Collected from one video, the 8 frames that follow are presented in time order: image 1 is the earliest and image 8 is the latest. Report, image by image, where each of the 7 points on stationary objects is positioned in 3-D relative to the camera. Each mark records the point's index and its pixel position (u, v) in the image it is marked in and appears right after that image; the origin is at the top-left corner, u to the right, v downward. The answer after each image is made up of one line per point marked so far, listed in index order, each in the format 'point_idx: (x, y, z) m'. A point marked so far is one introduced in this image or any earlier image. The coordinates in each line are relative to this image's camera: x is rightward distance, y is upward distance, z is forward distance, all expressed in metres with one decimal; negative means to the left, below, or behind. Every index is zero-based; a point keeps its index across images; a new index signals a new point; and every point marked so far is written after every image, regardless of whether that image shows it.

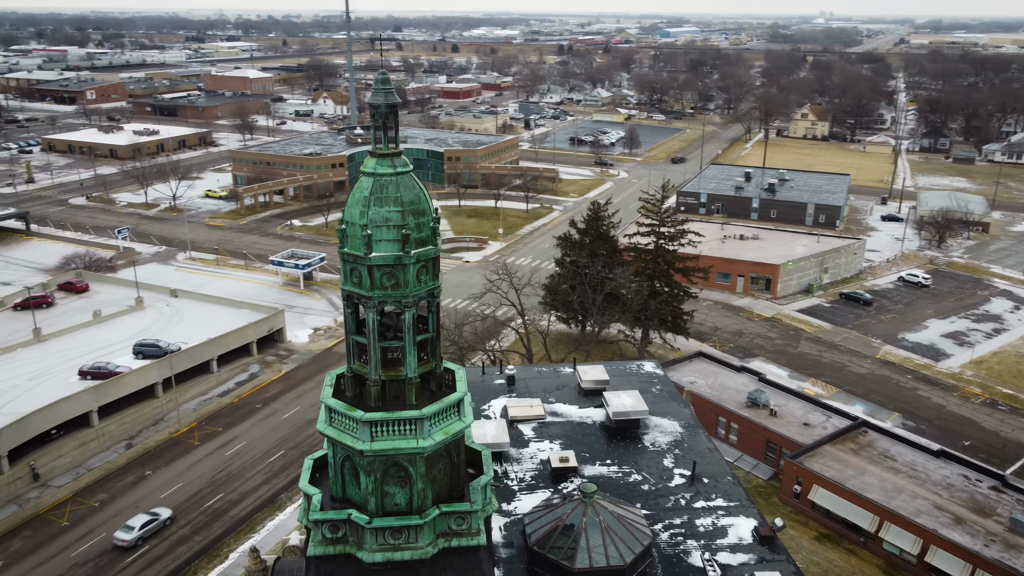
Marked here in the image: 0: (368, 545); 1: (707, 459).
0: (-2.6, -4.4, +14.1) m
1: (+4.7, -4.2, +19.8) m
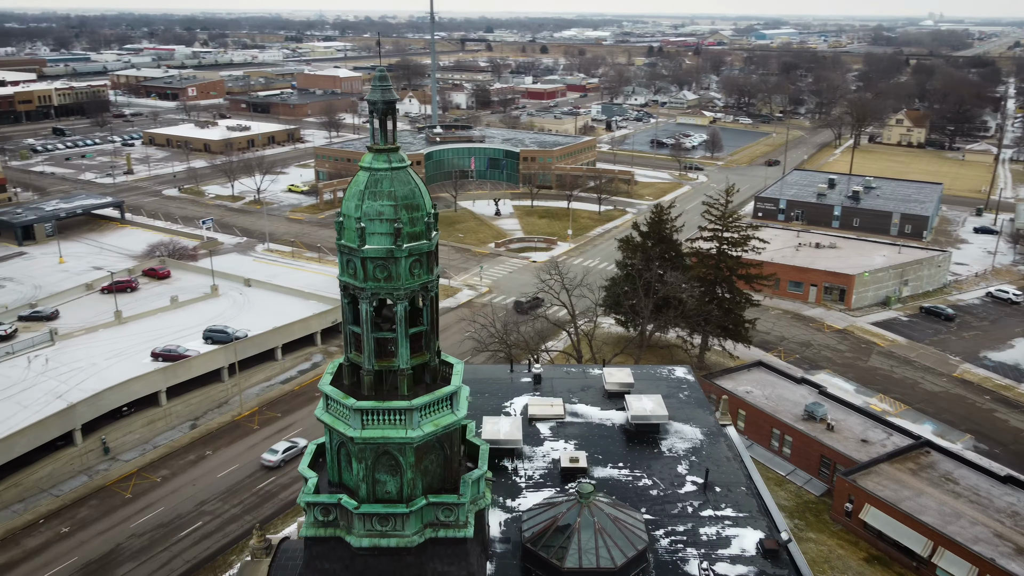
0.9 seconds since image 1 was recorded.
0: (-2.8, -4.3, +14.5) m
1: (+5.0, -4.3, +19.4) m
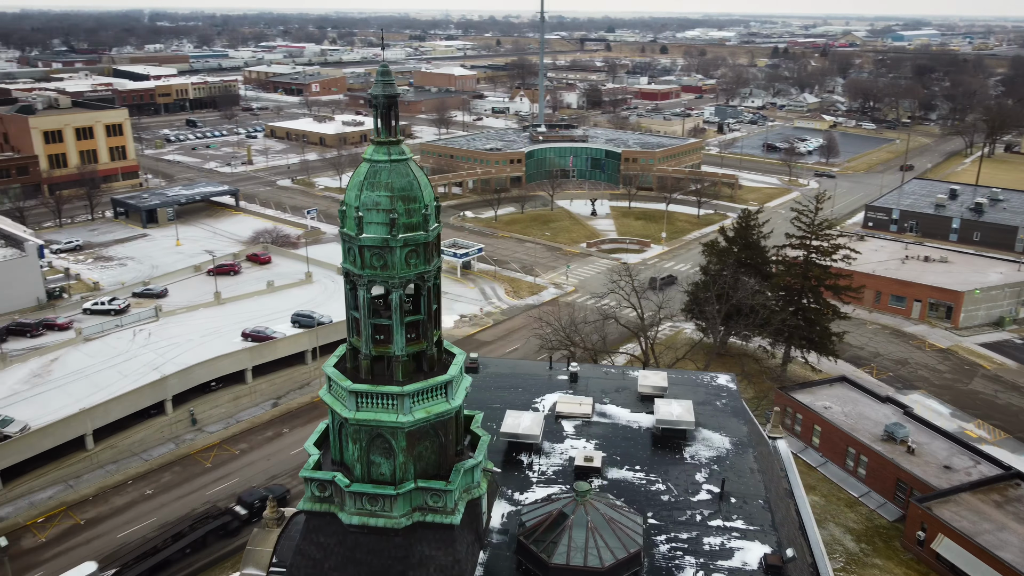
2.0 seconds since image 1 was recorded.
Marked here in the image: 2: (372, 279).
0: (-3.1, -4.0, +15.1) m
1: (+5.3, -4.4, +18.9) m
2: (-2.4, +0.2, +14.3) m
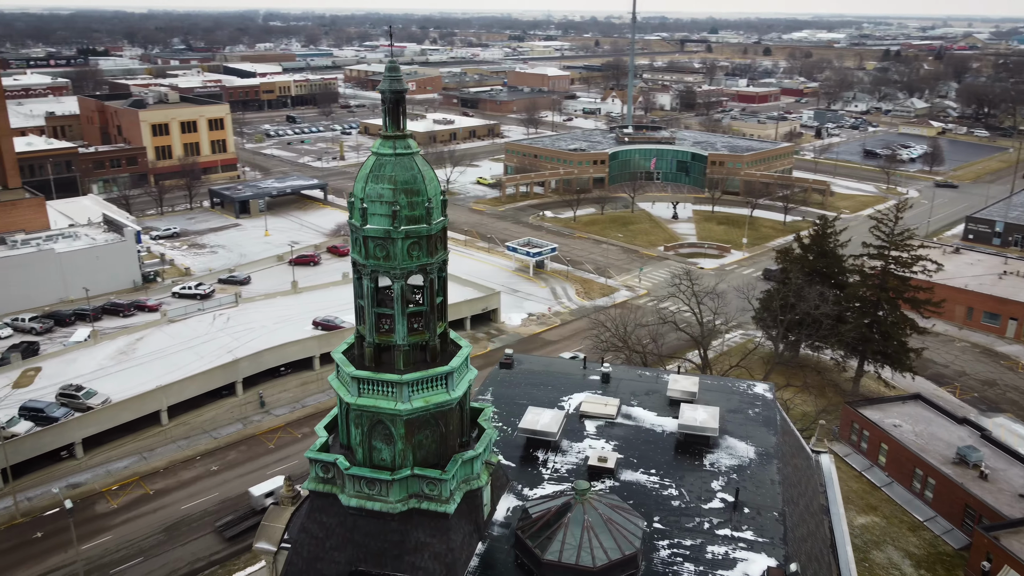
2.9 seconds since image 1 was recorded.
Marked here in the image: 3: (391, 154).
0: (-3.1, -3.8, +15.5) m
1: (+5.6, -4.6, +18.4) m
2: (-2.5, +0.3, +14.7) m
3: (-2.1, +2.4, +14.4) m
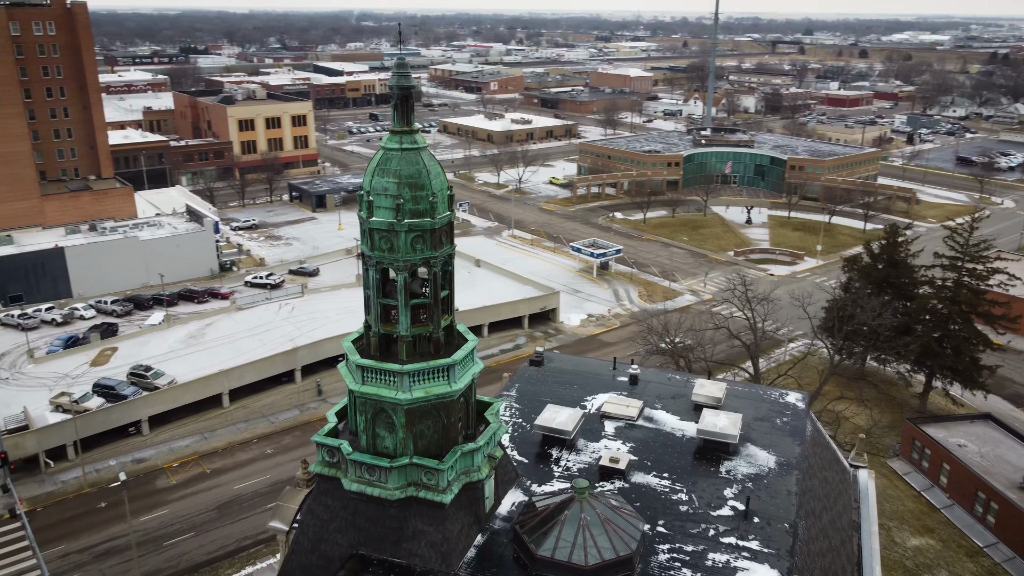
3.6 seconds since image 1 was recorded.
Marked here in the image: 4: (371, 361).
0: (-3.2, -3.6, +16.0) m
1: (+5.8, -4.7, +17.9) m
2: (-2.4, +0.5, +15.1) m
3: (-2.1, +2.5, +14.7) m
4: (-2.7, -1.4, +15.4) m
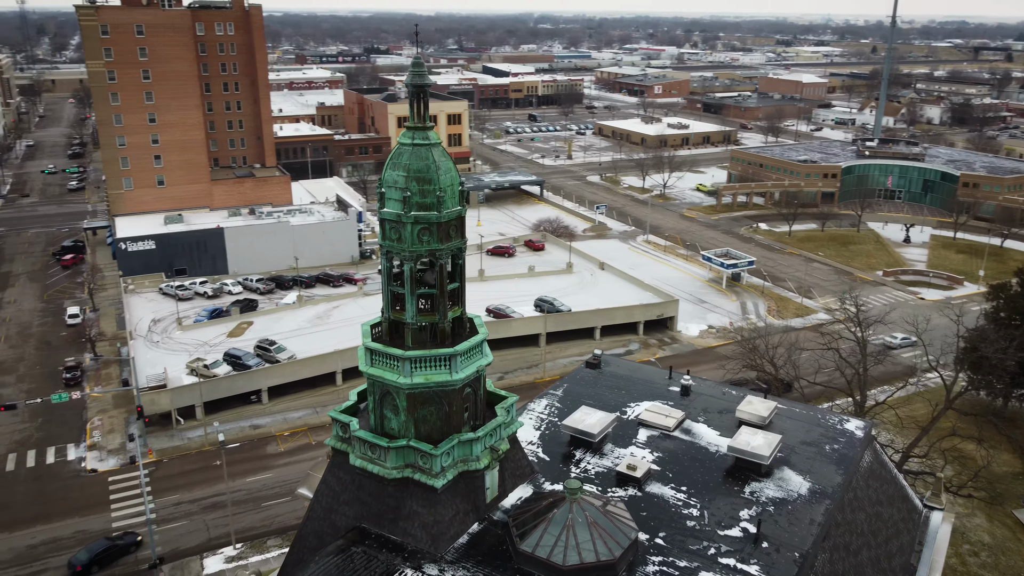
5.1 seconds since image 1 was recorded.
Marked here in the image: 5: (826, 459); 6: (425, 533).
0: (-3.2, -3.4, +16.9) m
1: (+5.9, -5.0, +17.0) m
2: (-2.4, +0.7, +15.8) m
3: (-1.9, +2.7, +15.4) m
4: (-2.7, -1.1, +16.3) m
5: (+7.6, -4.1, +19.7) m
6: (-1.7, -4.8, +16.0) m
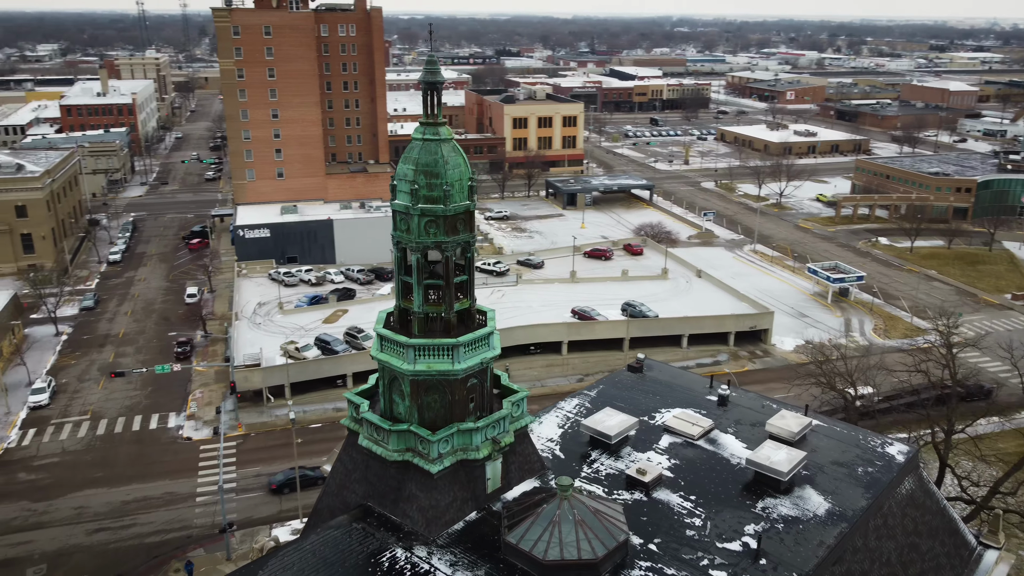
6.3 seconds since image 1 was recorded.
0: (-3.1, -3.1, +17.6) m
1: (+5.8, -5.2, +16.4) m
2: (-2.3, +1.0, +16.4) m
3: (-1.8, +2.9, +16.0) m
4: (-2.6, -0.9, +16.9) m
5: (+7.9, -4.4, +18.8) m
6: (-1.9, -4.6, +16.5) m
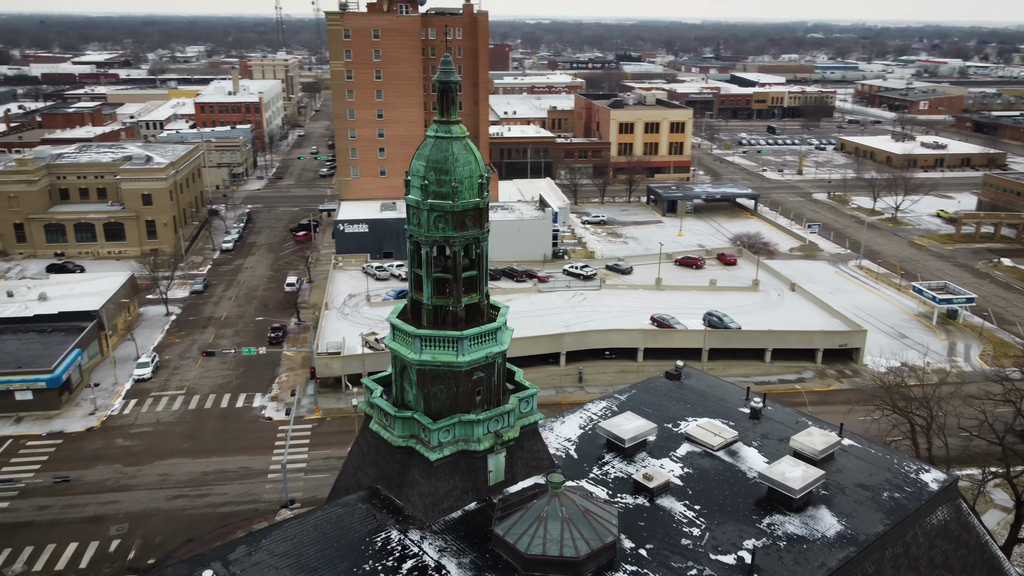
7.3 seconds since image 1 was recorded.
0: (-3.0, -2.9, +18.3) m
1: (+5.5, -5.4, +15.8) m
2: (-2.1, +1.1, +17.0) m
3: (-1.6, +3.1, +16.5) m
4: (-2.4, -0.7, +17.5) m
5: (+8.0, -4.8, +17.9) m
6: (-1.9, -4.5, +17.1) m
